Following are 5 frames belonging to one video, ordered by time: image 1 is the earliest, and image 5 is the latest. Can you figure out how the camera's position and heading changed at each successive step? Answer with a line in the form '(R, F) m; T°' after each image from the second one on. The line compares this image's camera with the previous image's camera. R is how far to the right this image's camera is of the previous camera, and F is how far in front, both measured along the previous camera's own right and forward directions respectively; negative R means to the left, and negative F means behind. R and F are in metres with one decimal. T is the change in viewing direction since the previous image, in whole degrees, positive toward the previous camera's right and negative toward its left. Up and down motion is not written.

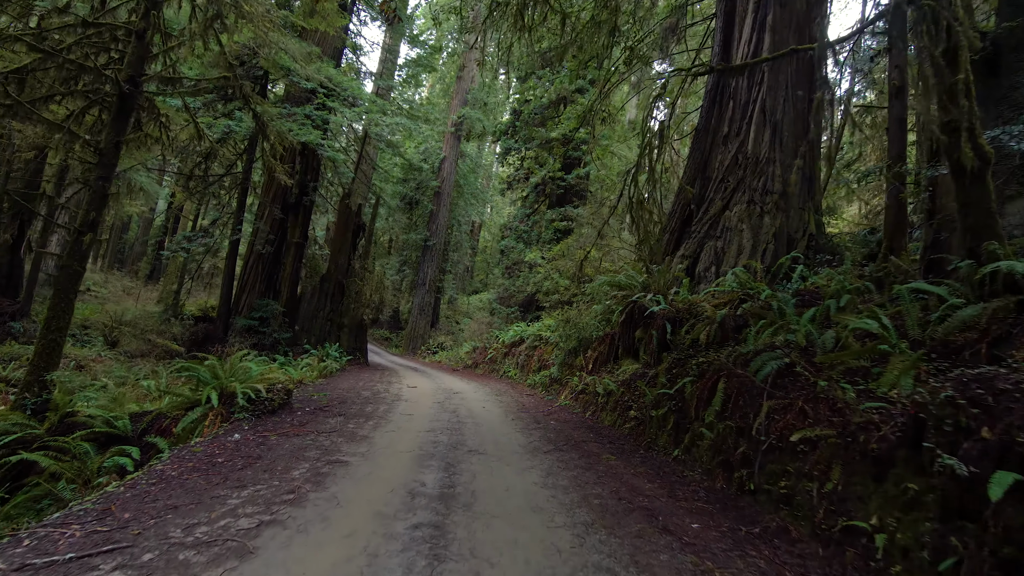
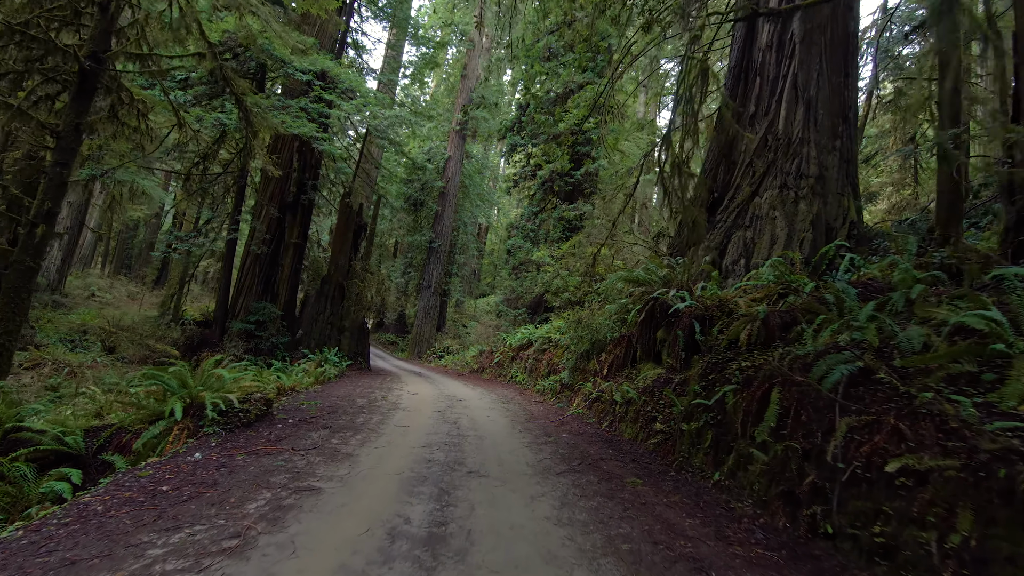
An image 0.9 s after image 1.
(0.0, +0.6) m; -1°
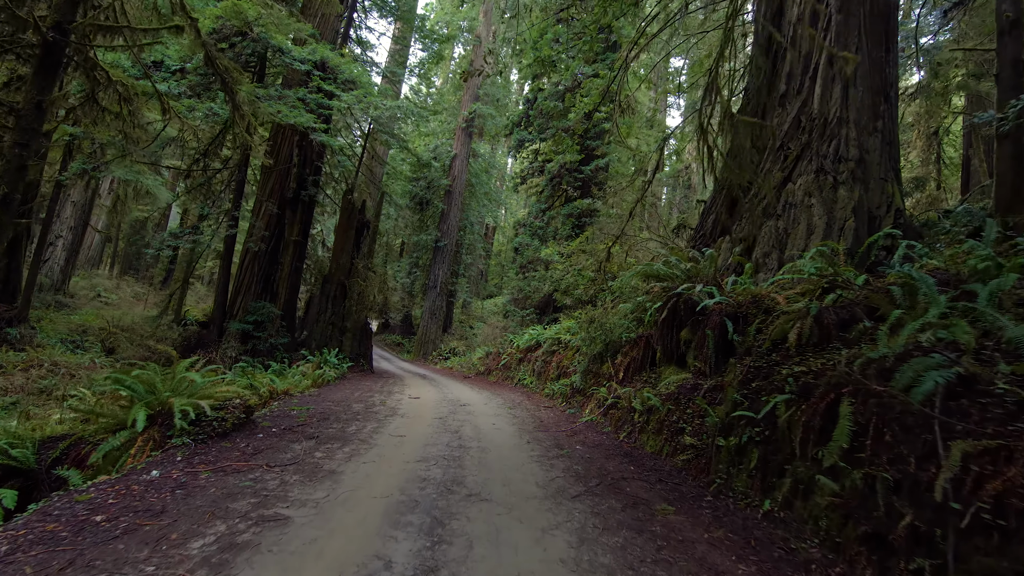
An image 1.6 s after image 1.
(0.0, +0.5) m; -1°
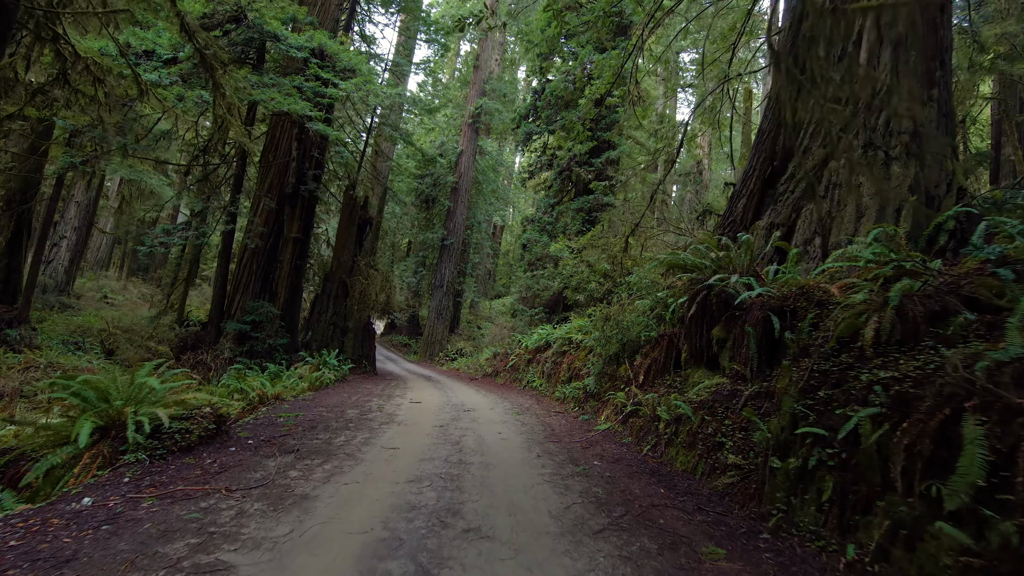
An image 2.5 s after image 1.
(0.0, +0.6) m; -1°
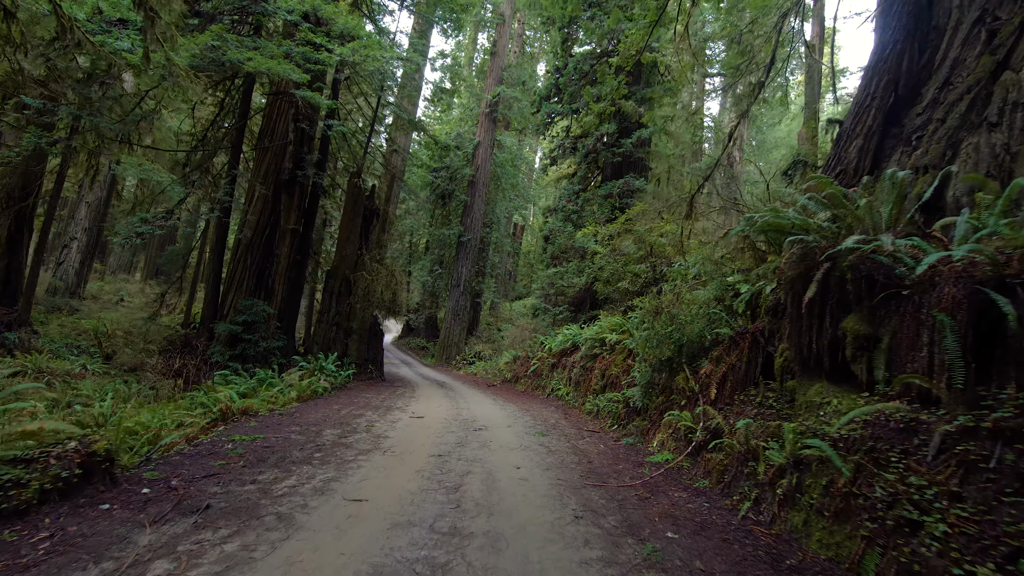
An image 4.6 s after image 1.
(0.0, +1.4) m; -3°
